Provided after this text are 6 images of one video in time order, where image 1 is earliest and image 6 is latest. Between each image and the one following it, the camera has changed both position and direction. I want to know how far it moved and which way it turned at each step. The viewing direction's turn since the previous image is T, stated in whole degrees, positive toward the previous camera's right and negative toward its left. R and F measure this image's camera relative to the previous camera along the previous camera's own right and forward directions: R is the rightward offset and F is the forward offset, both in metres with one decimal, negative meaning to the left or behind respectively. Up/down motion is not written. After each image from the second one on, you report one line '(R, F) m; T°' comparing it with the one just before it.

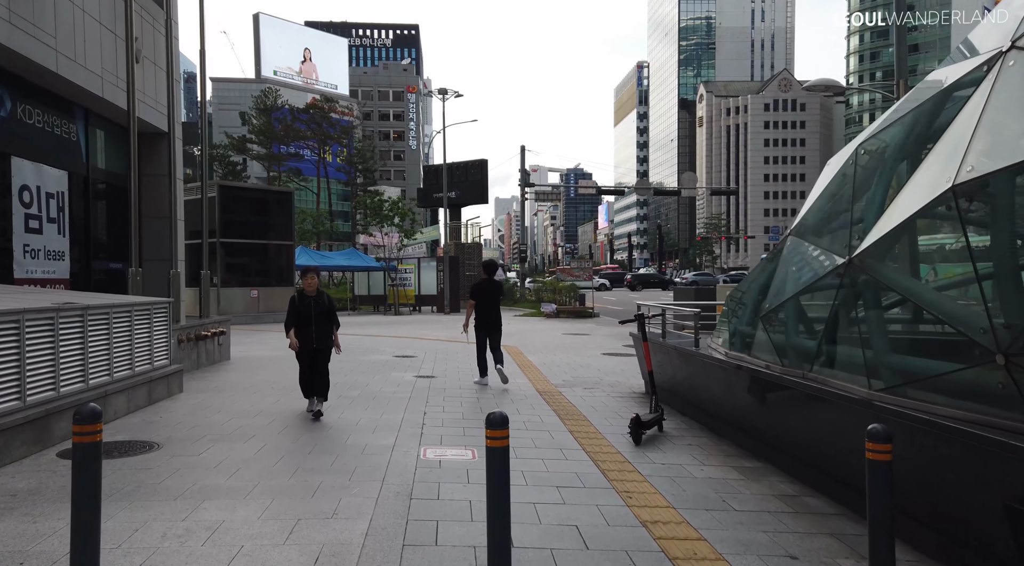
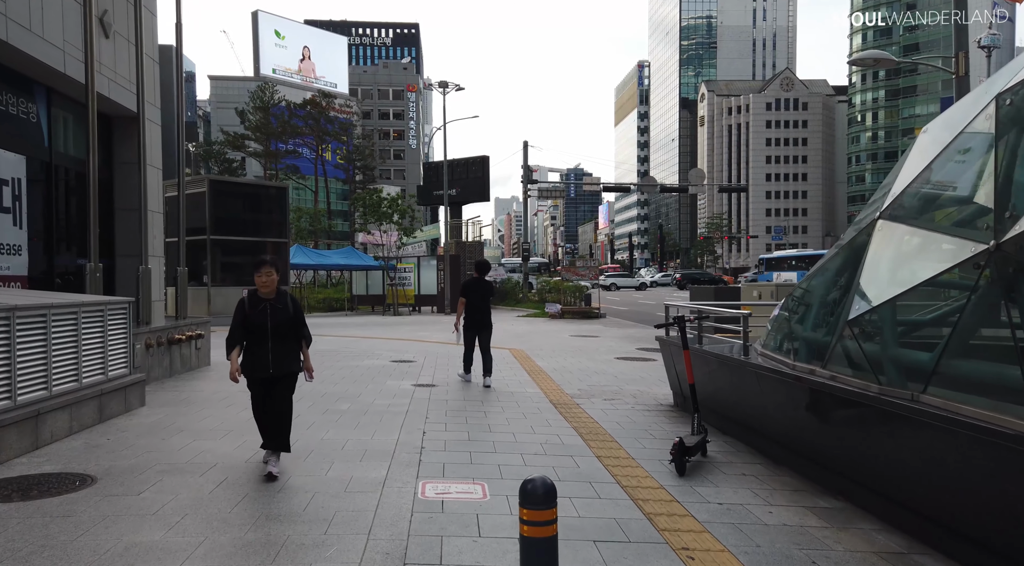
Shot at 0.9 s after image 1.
(-0.1, +1.1) m; 0°
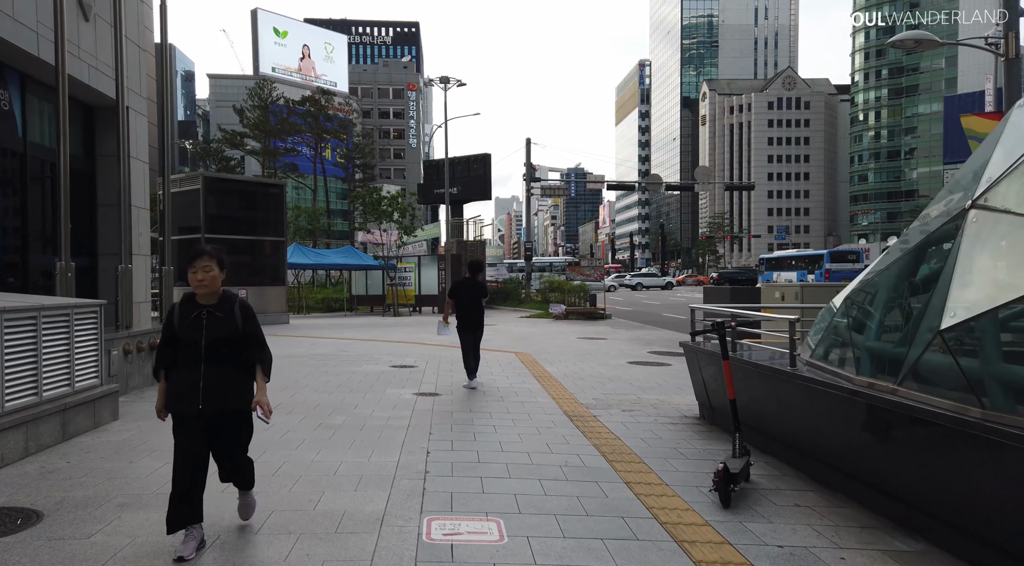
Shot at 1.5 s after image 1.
(-0.1, +0.7) m; 0°
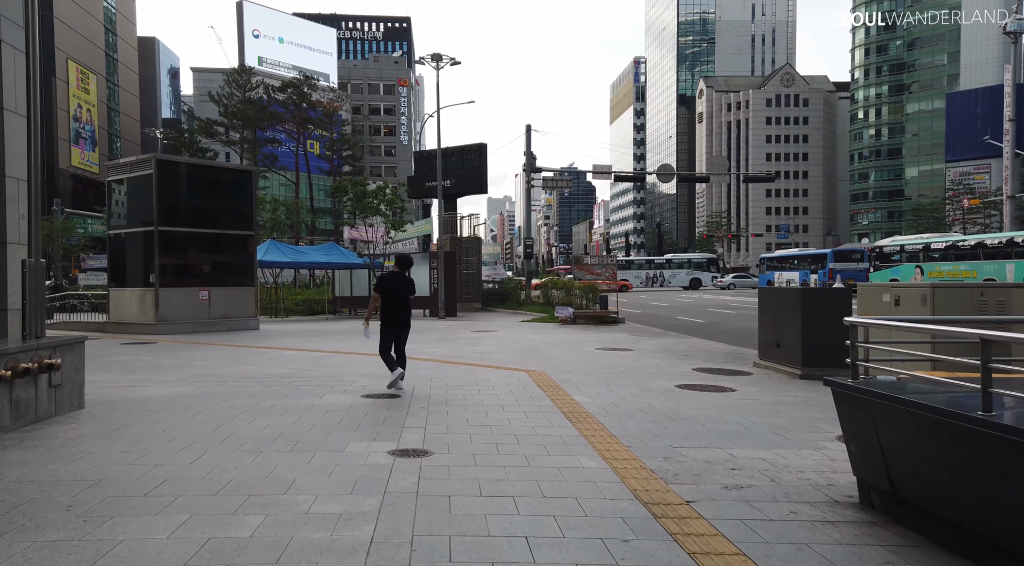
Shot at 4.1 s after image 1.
(-0.3, +3.1) m; +1°
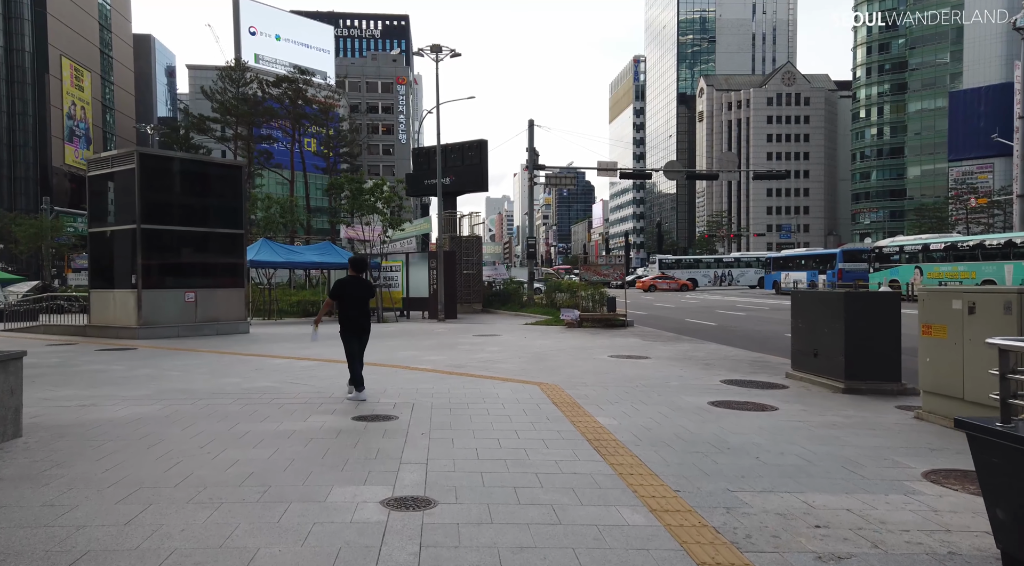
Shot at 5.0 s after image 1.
(-0.2, +1.2) m; 0°
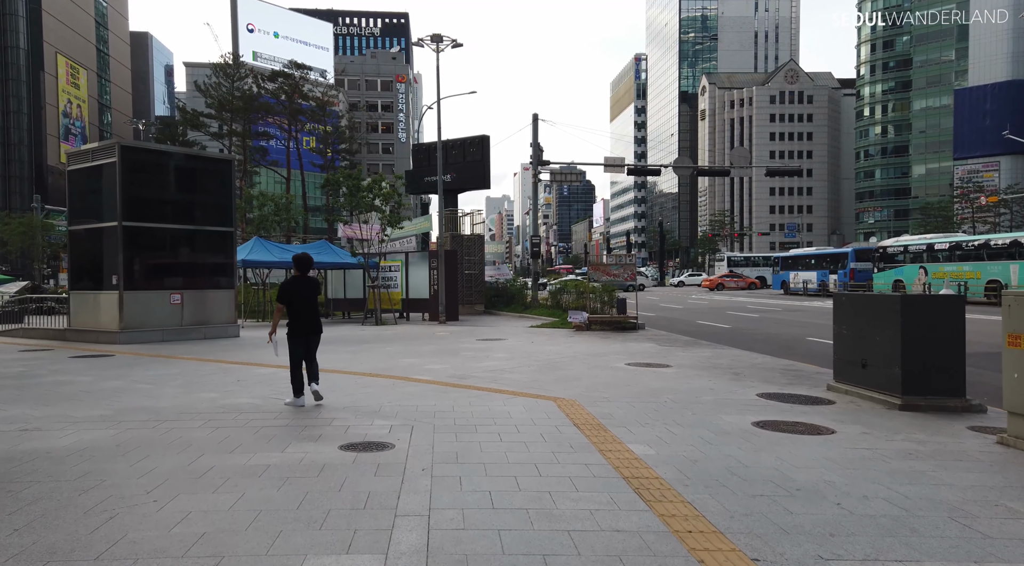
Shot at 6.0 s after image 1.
(-0.2, +1.2) m; 0°
